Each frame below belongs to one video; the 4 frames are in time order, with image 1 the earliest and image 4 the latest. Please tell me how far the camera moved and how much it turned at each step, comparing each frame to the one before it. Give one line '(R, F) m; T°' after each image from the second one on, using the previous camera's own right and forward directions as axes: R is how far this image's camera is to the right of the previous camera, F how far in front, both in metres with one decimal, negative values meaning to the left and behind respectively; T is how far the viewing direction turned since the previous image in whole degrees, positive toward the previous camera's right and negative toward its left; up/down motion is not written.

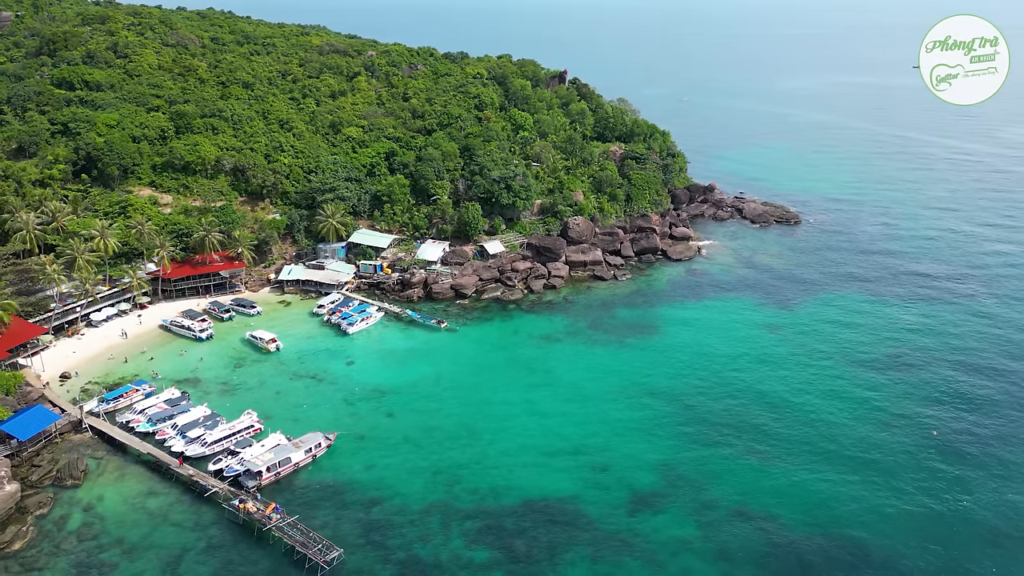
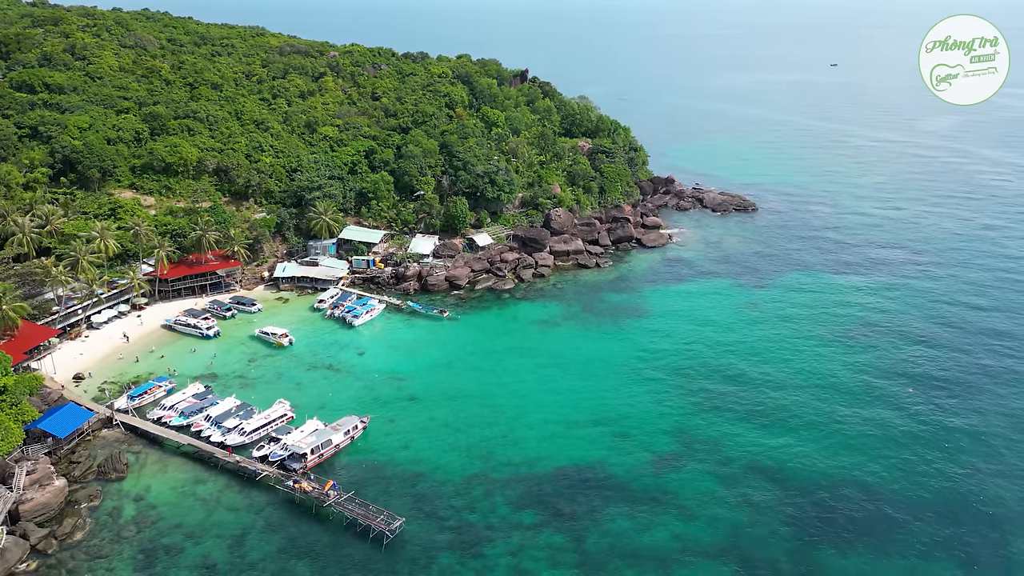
(-4.6, -1.8) m; +5°
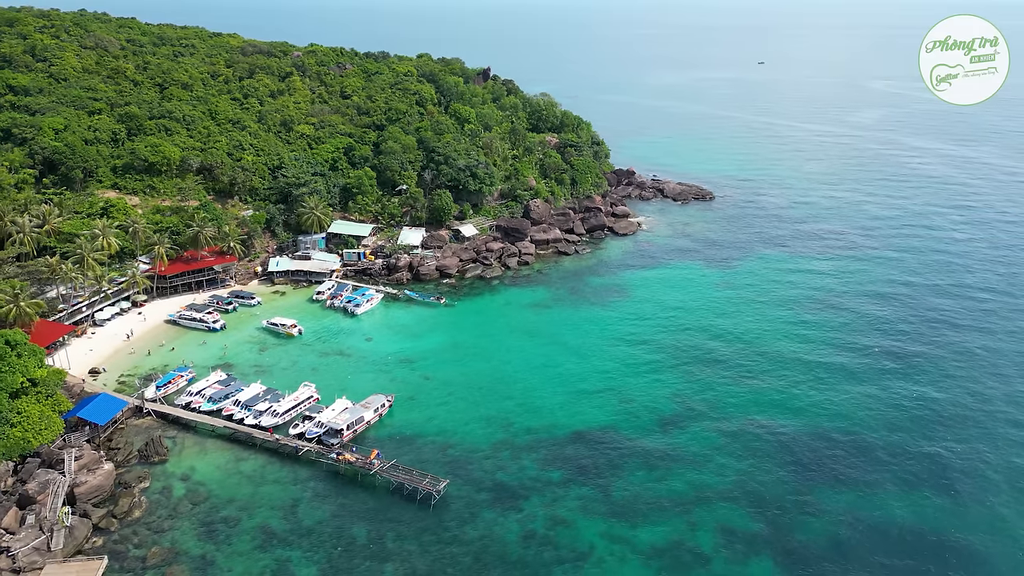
(-3.9, -2.4) m; +5°
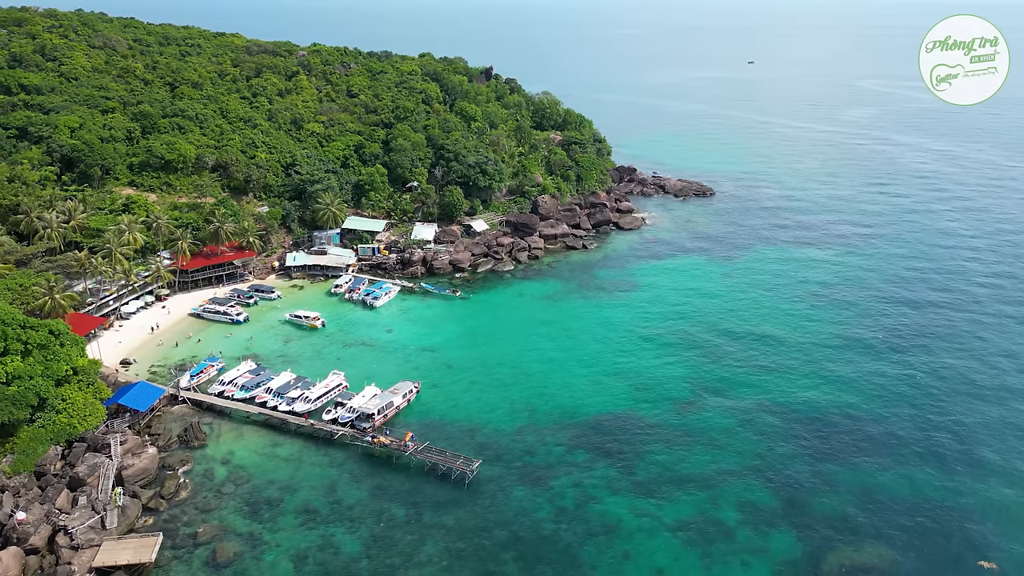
(-1.8, -1.2) m; +1°
